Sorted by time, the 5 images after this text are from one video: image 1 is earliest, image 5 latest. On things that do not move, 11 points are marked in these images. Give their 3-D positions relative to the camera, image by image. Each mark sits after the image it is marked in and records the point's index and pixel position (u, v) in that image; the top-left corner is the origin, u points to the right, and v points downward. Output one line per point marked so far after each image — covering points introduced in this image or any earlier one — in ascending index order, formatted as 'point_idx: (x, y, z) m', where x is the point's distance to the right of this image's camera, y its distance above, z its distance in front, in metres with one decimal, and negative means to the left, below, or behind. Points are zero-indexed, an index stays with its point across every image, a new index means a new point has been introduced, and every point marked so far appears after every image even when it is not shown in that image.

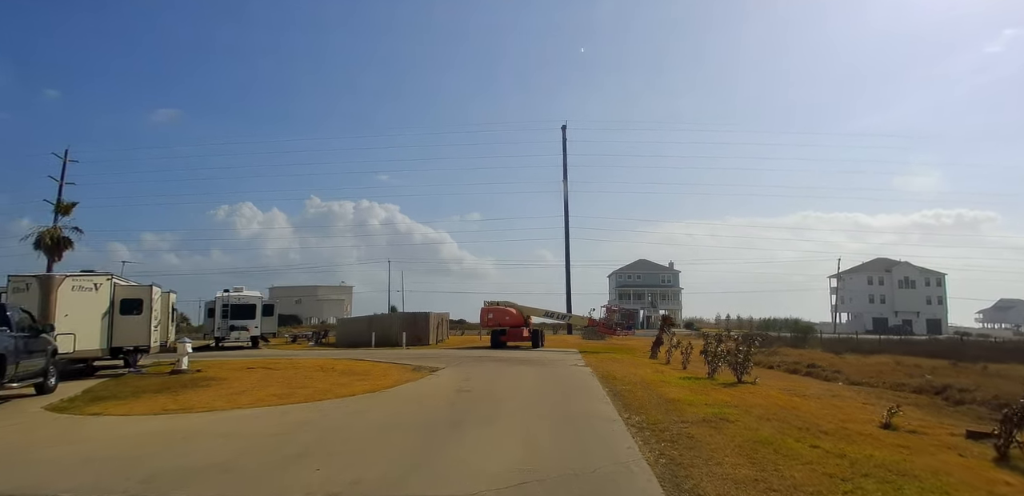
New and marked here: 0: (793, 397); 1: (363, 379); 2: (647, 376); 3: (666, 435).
0: (+6.2, -3.3, +14.0) m
1: (-4.6, -4.0, +19.4) m
2: (+3.9, -3.7, +18.1) m
3: (+2.2, -2.7, +9.1) m
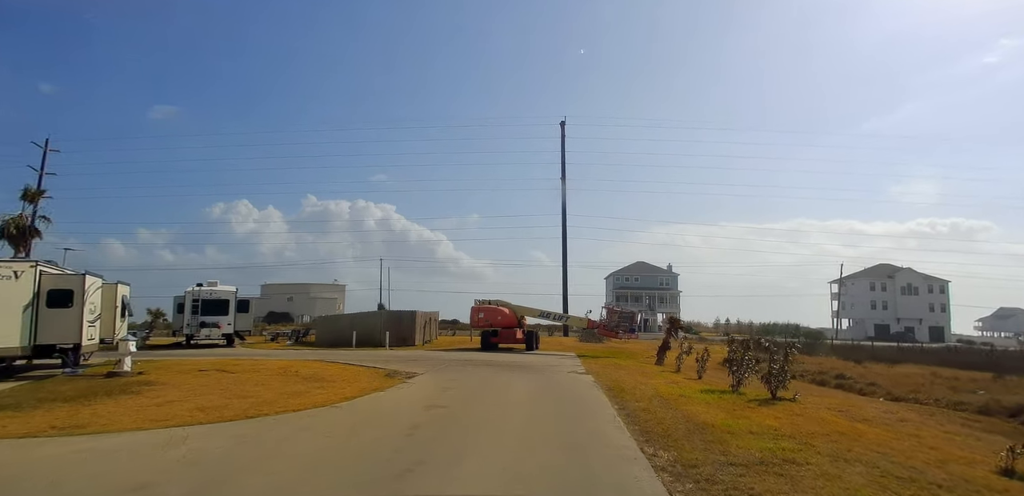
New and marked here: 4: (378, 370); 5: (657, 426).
0: (+6.0, -3.1, +11.1) m
1: (-4.9, -3.6, +16.5) m
2: (+3.6, -3.4, +15.3) m
3: (+2.0, -2.4, +6.2) m
4: (-4.2, -3.8, +19.5) m
5: (+2.2, -2.7, +9.5) m
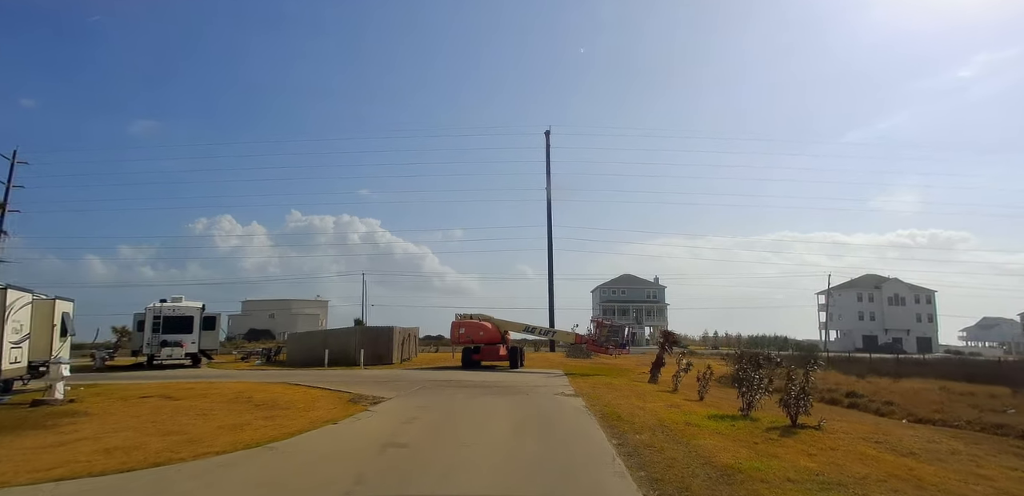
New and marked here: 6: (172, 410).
0: (+5.6, -3.0, +9.2) m
1: (-5.3, -3.8, +14.3) m
2: (+3.2, -3.5, +13.3) m
3: (+1.8, -2.3, +4.2) m
4: (-4.7, -4.1, +17.4) m
5: (+1.9, -2.7, +7.5) m
6: (-8.5, -4.0, +15.7) m
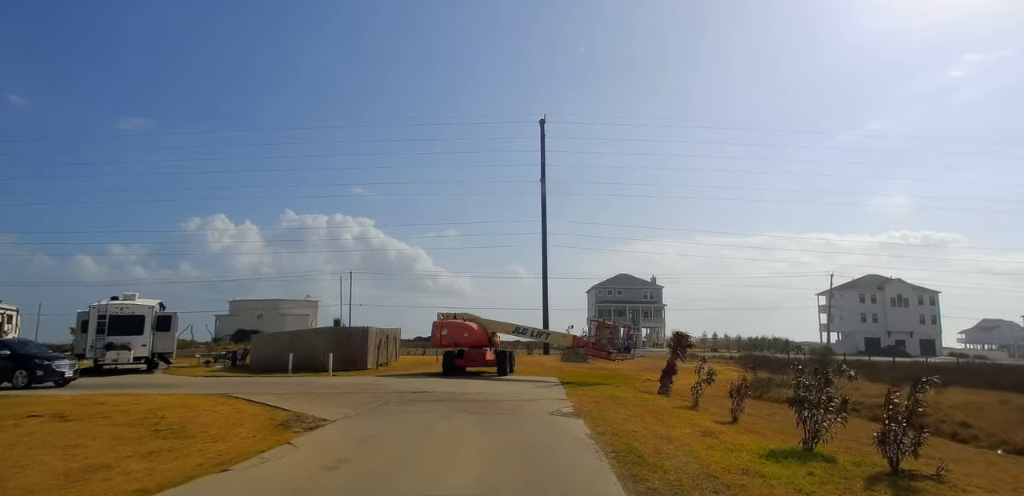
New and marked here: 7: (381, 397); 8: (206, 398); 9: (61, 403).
0: (+5.3, -2.6, +5.5) m
1: (-5.7, -3.3, +10.5) m
2: (+2.8, -3.1, +9.6) m
3: (+1.5, -1.8, +0.5) m
4: (-5.1, -3.6, +13.6) m
5: (+1.6, -2.2, +3.8) m
6: (-8.8, -3.6, +11.9) m
7: (-3.8, -4.3, +18.2) m
8: (-8.6, -4.2, +17.6) m
9: (-12.1, -4.1, +16.9) m
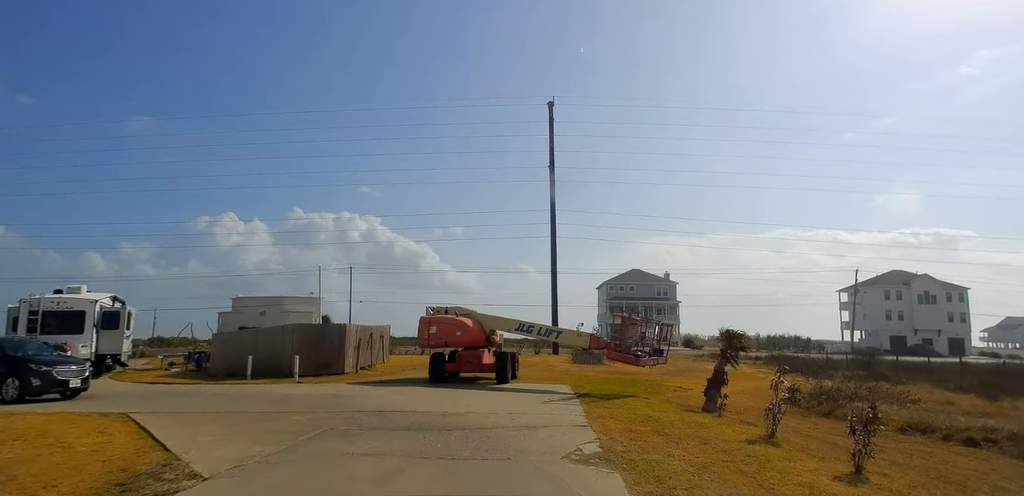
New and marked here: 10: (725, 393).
0: (+5.1, -2.0, +0.4) m
1: (-5.8, -2.7, +5.6) m
2: (+2.7, -2.4, +4.5) m
3: (+1.3, -1.2, -4.6) m
4: (-5.2, -2.9, +8.6) m
5: (+1.4, -1.6, -1.2) m
6: (-8.9, -2.9, +7.0) m
7: (-3.8, -3.6, +13.2) m
8: (-8.6, -3.5, +12.7) m
9: (-12.1, -3.5, +12.0) m
10: (+6.2, -4.3, +18.9) m
